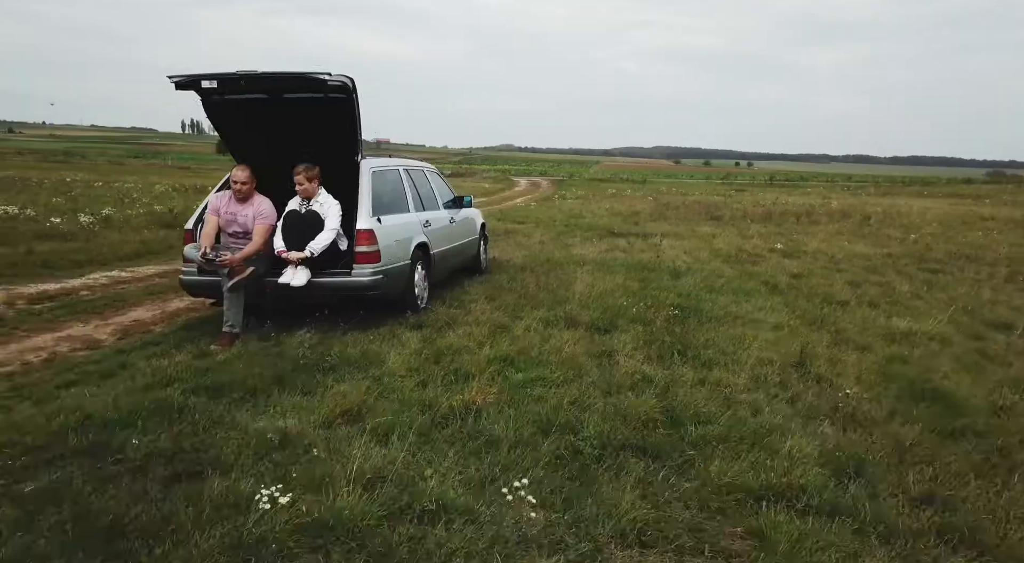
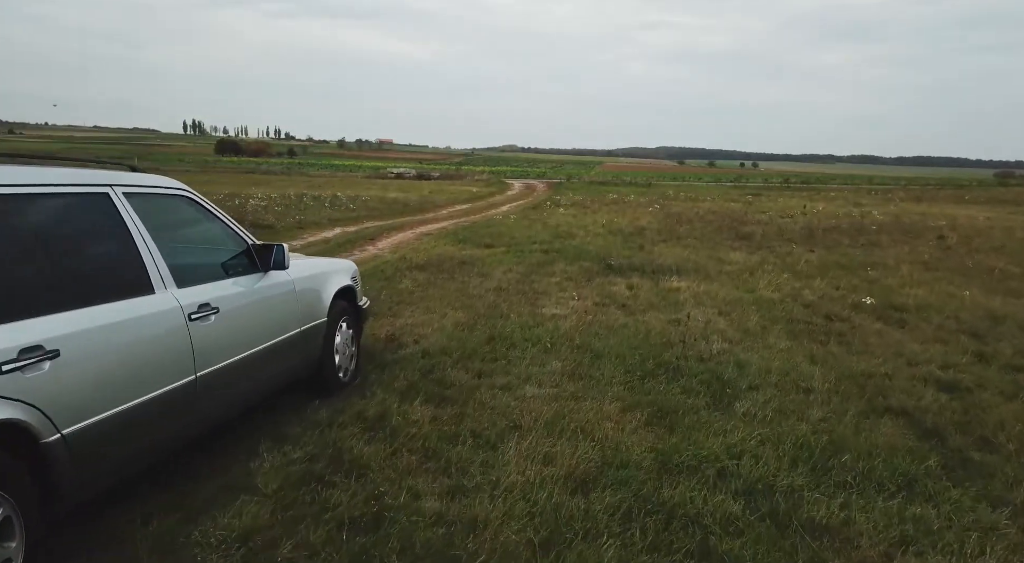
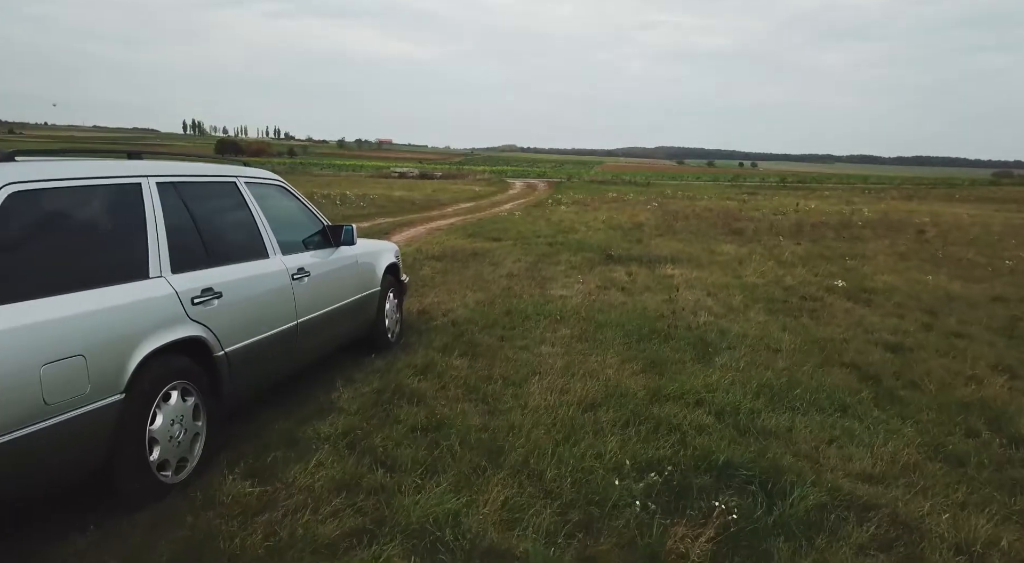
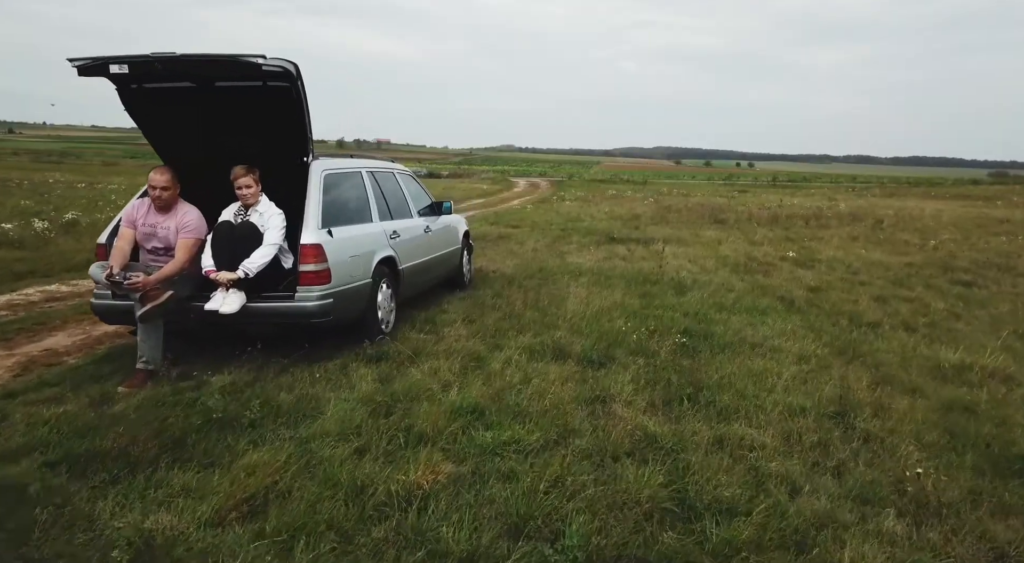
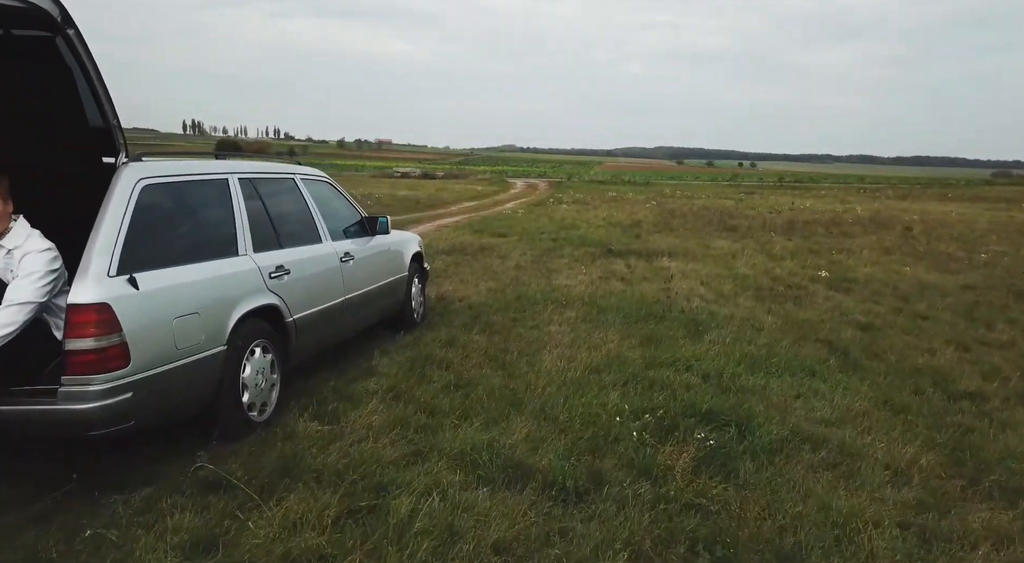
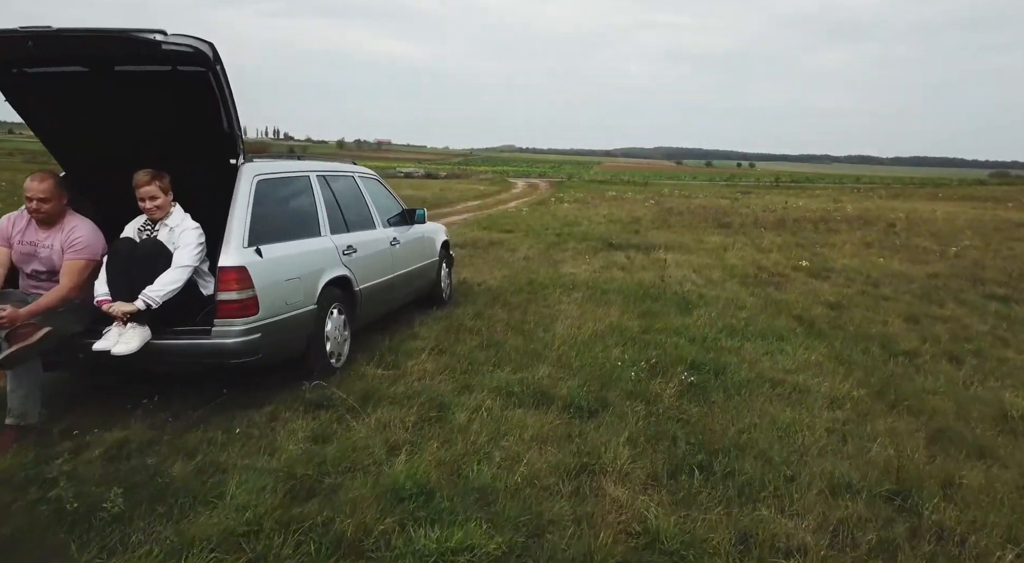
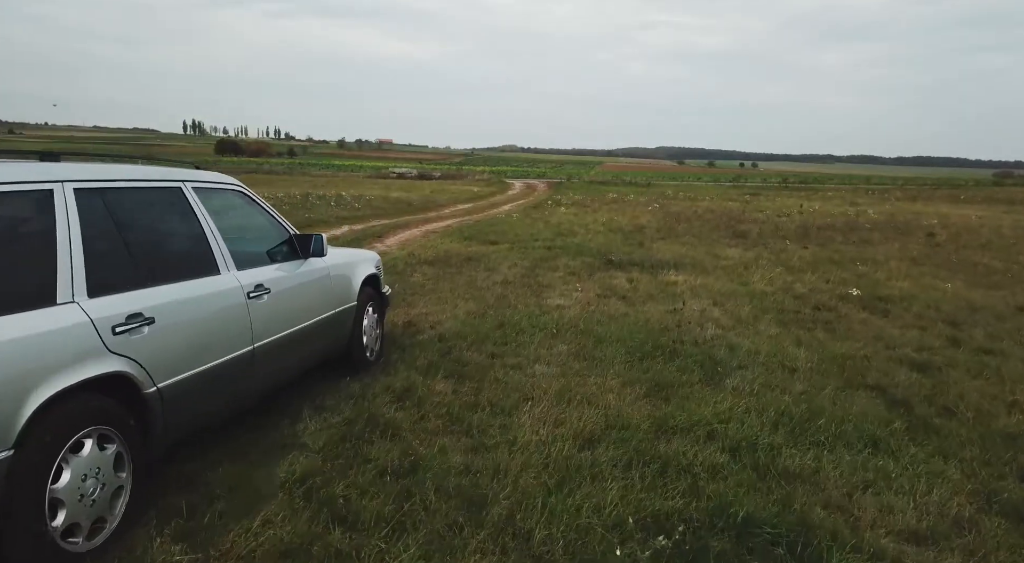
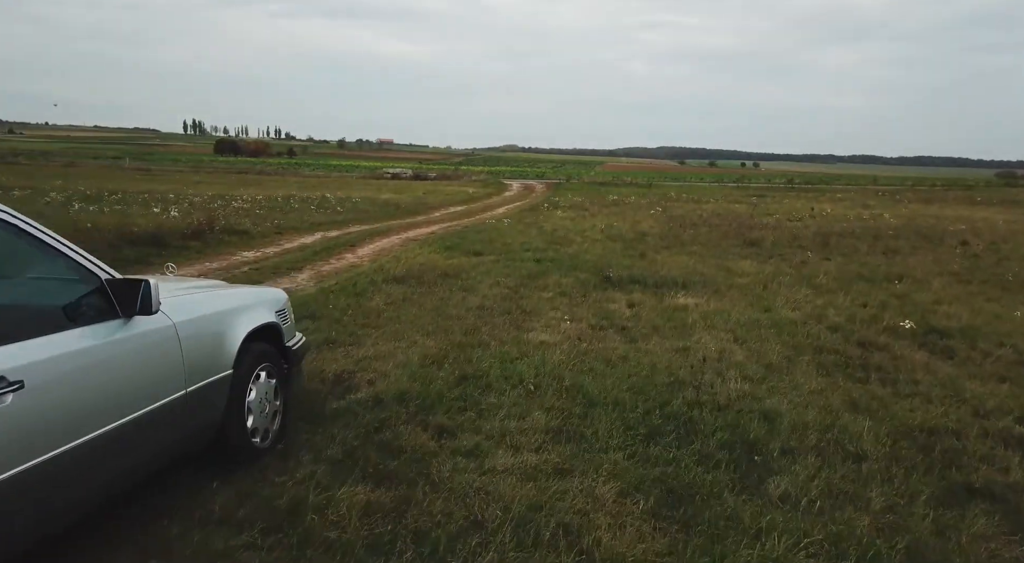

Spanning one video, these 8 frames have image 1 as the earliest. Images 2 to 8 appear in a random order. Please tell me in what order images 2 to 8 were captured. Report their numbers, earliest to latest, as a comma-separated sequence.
4, 6, 5, 3, 7, 2, 8
